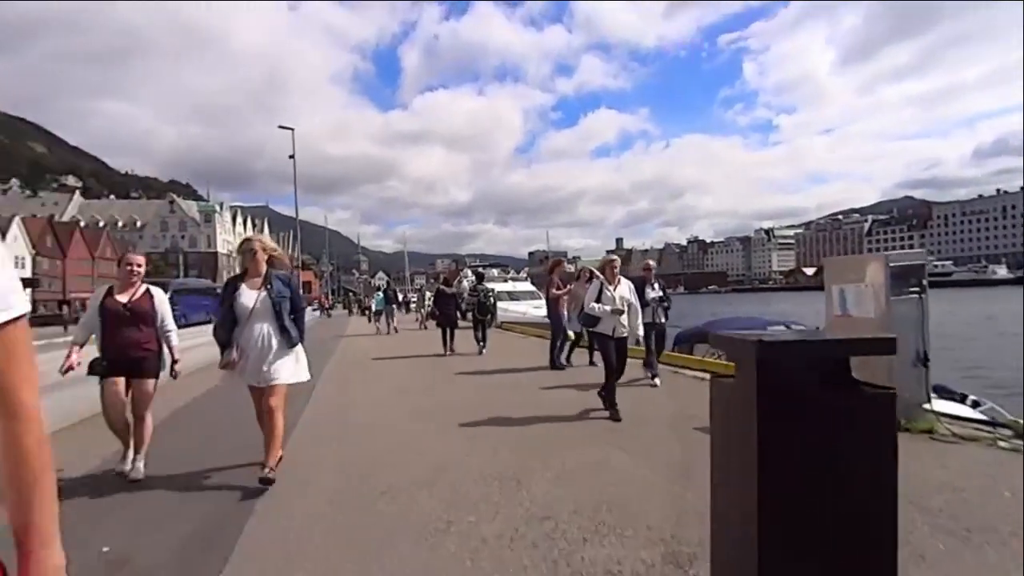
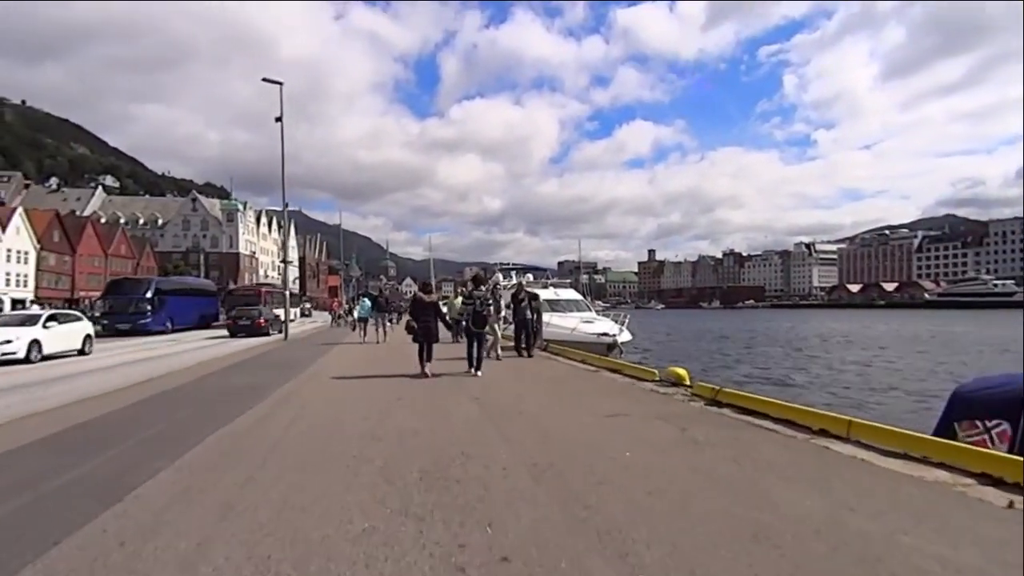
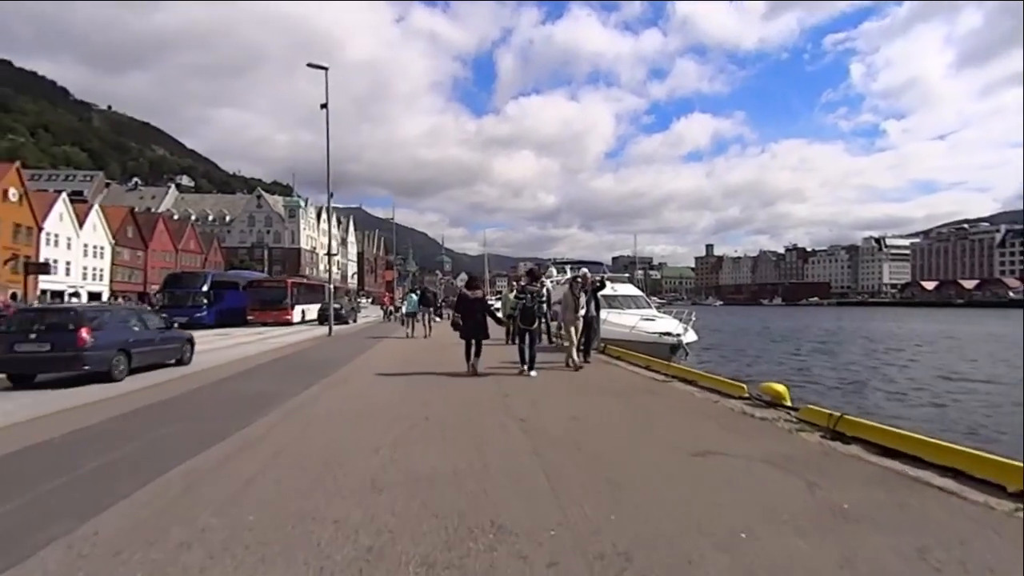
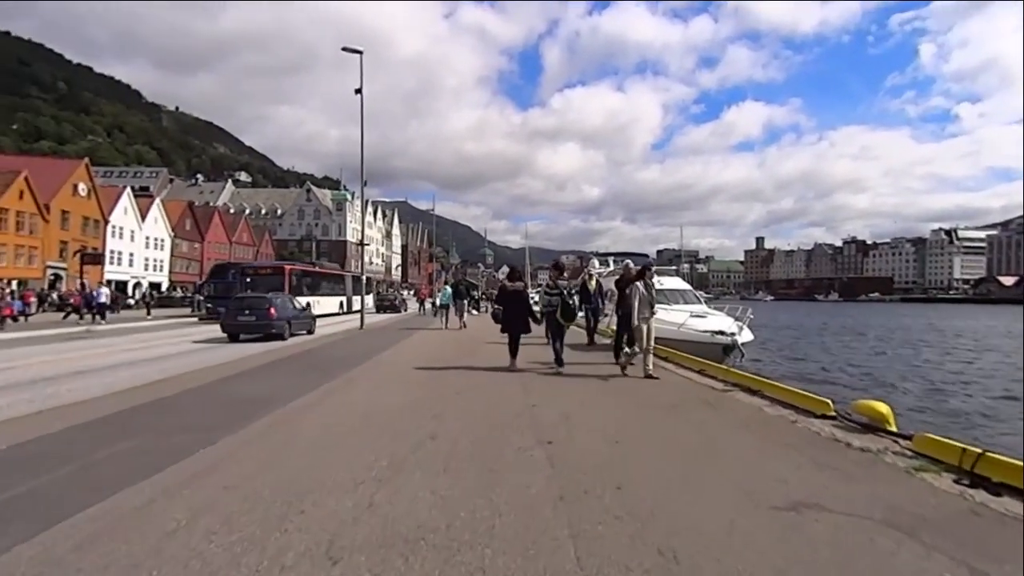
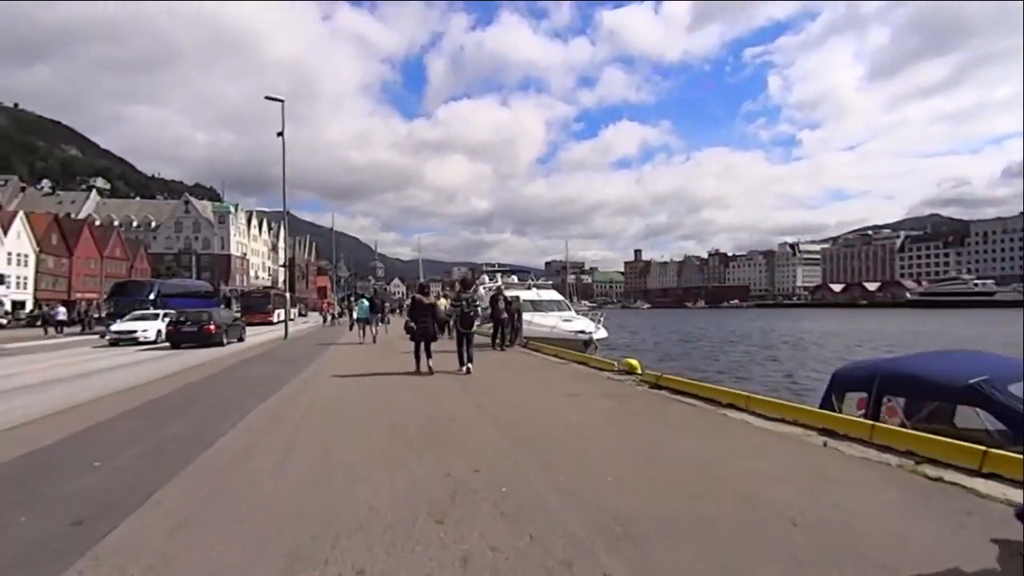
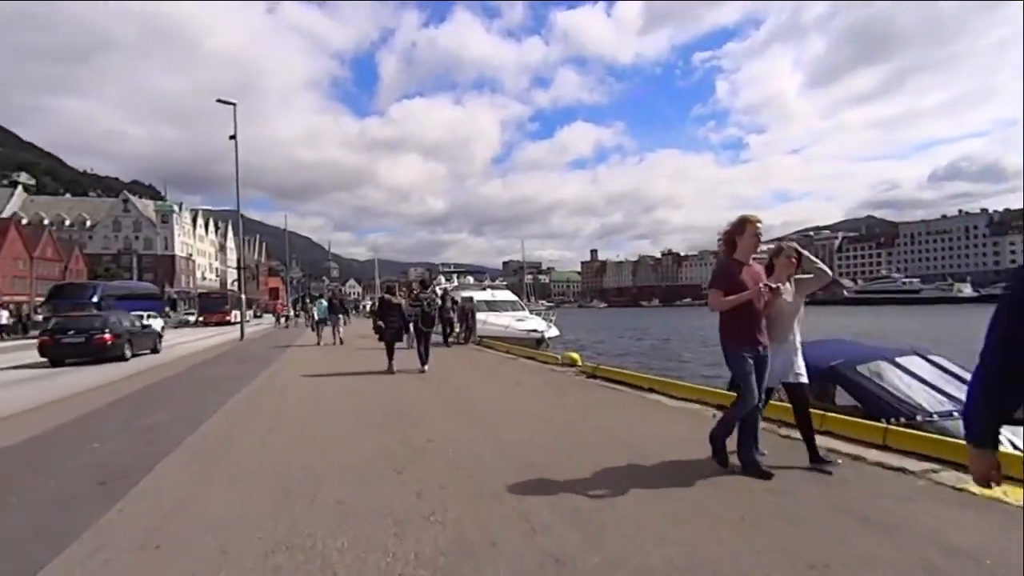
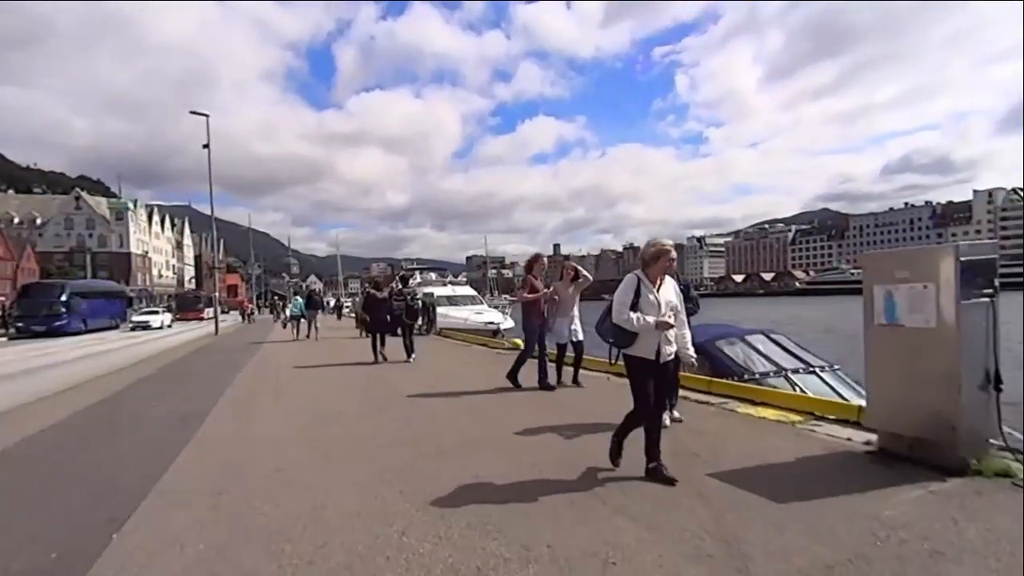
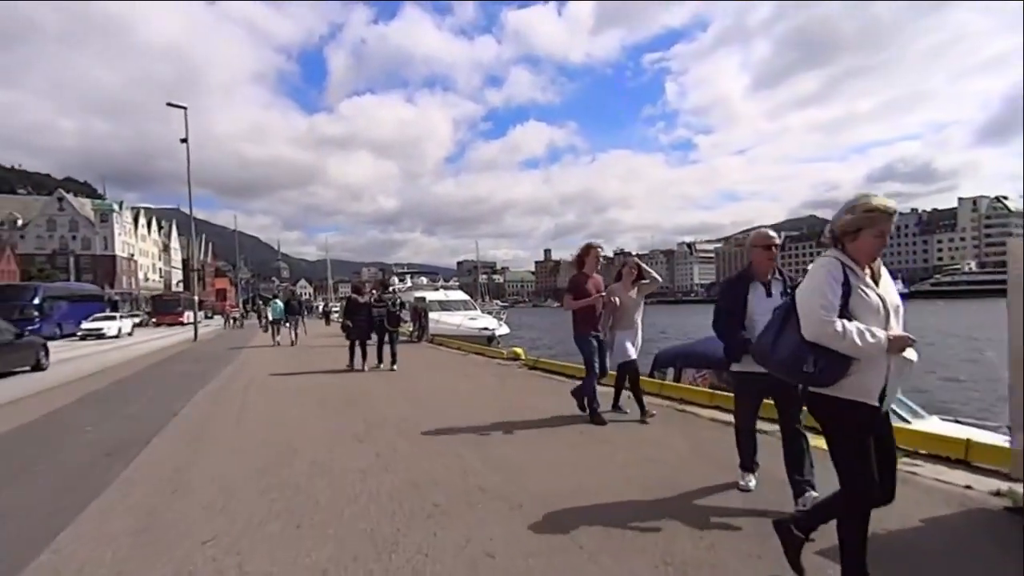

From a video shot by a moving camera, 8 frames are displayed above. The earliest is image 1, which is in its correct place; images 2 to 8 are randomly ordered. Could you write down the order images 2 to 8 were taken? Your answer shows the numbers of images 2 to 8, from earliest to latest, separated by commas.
7, 8, 6, 5, 2, 3, 4
